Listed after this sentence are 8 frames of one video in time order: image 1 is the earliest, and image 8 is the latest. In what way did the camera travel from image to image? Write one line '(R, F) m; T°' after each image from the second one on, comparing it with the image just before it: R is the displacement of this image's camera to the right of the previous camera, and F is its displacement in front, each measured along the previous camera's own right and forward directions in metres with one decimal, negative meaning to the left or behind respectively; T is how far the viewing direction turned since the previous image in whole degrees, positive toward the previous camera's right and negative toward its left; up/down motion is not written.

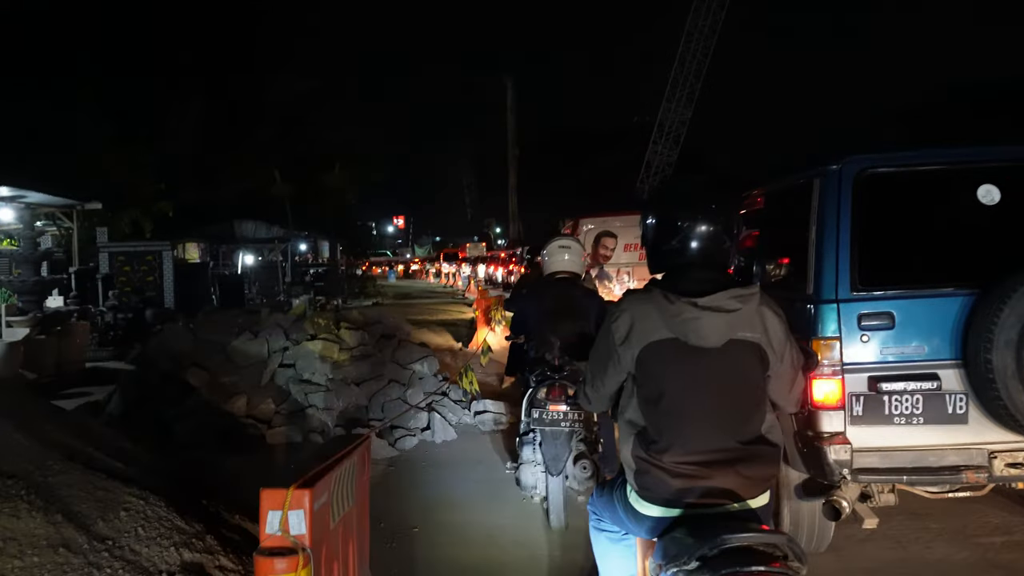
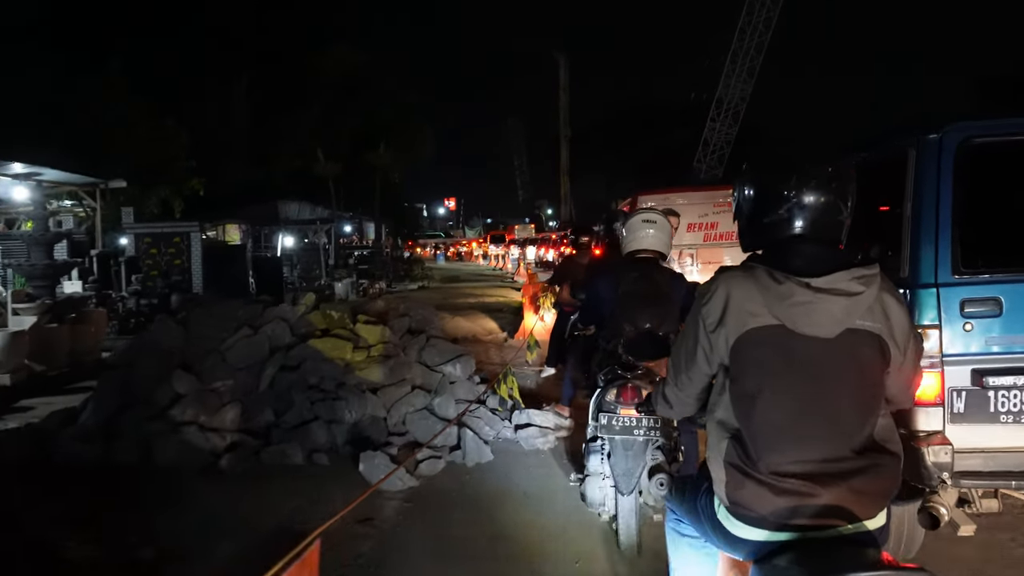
(0.0, +1.1) m; -3°
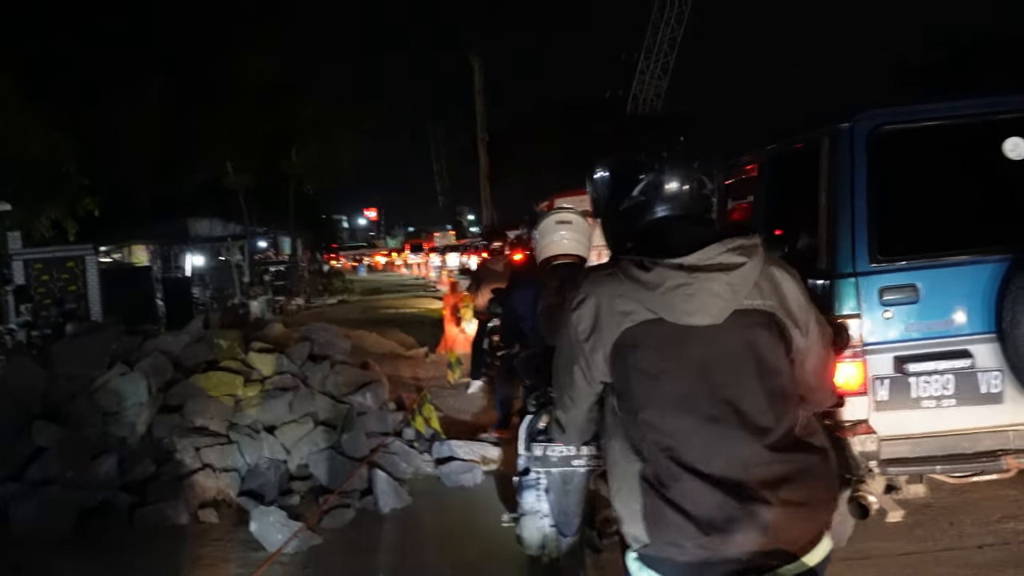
(+0.1, +0.6) m; +4°
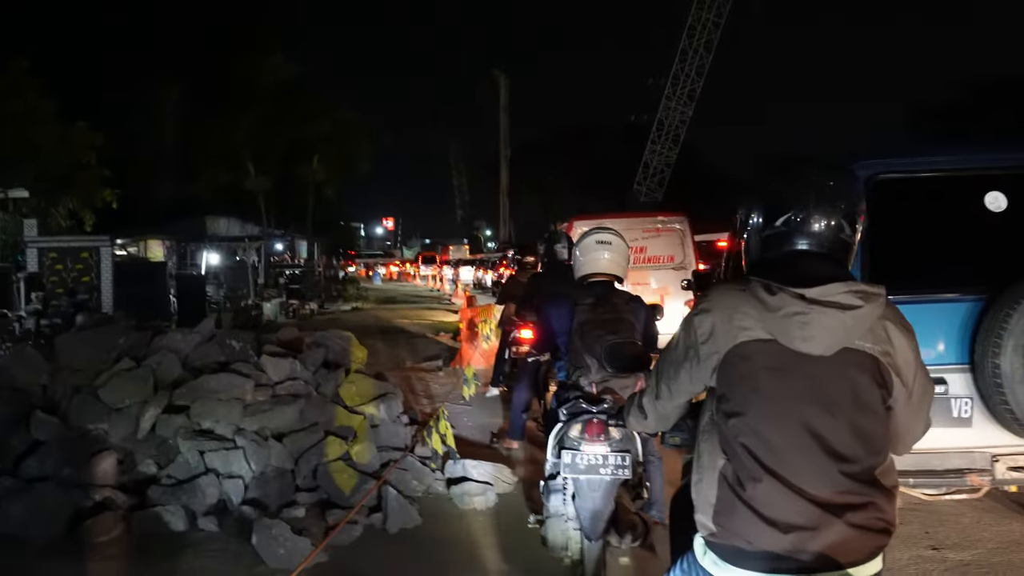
(-0.1, +0.2) m; -1°
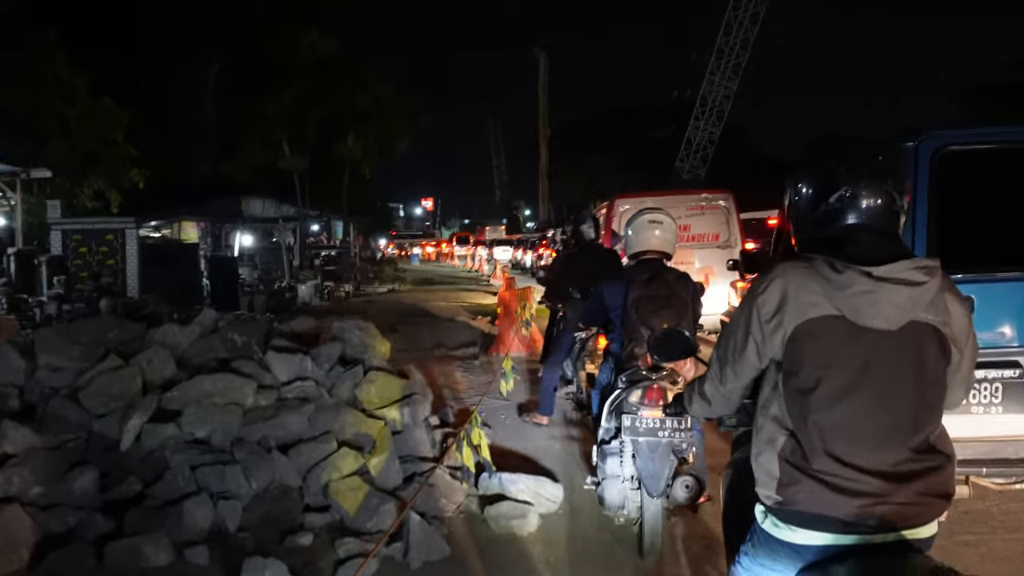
(0.0, +0.6) m; -2°
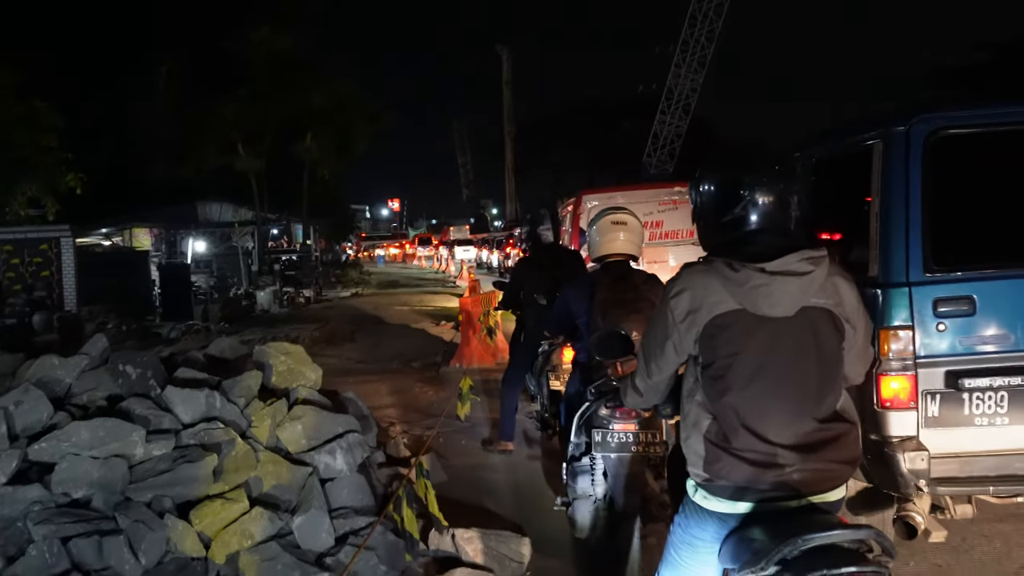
(+0.1, +0.7) m; +2°
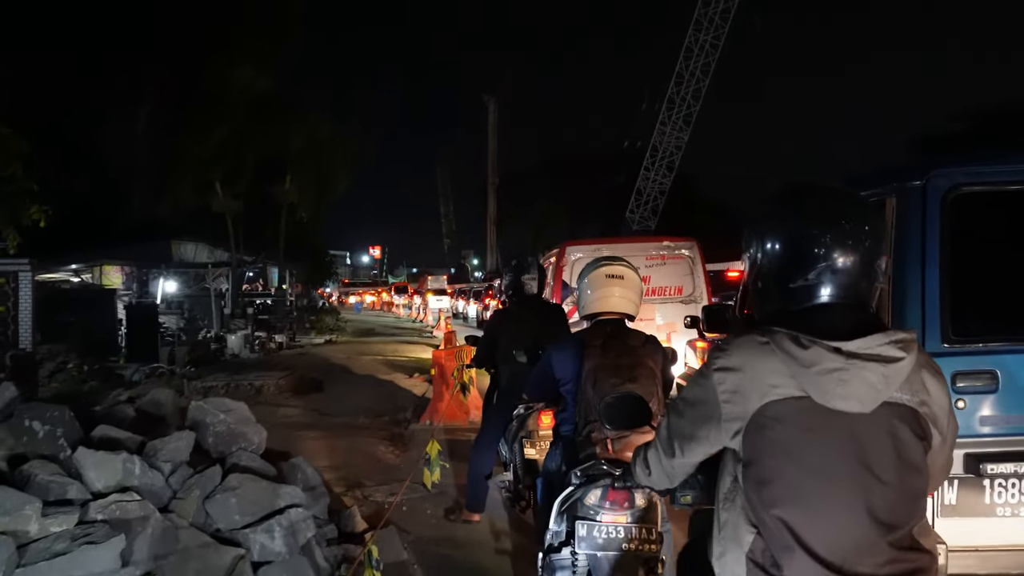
(0.0, +0.4) m; +1°
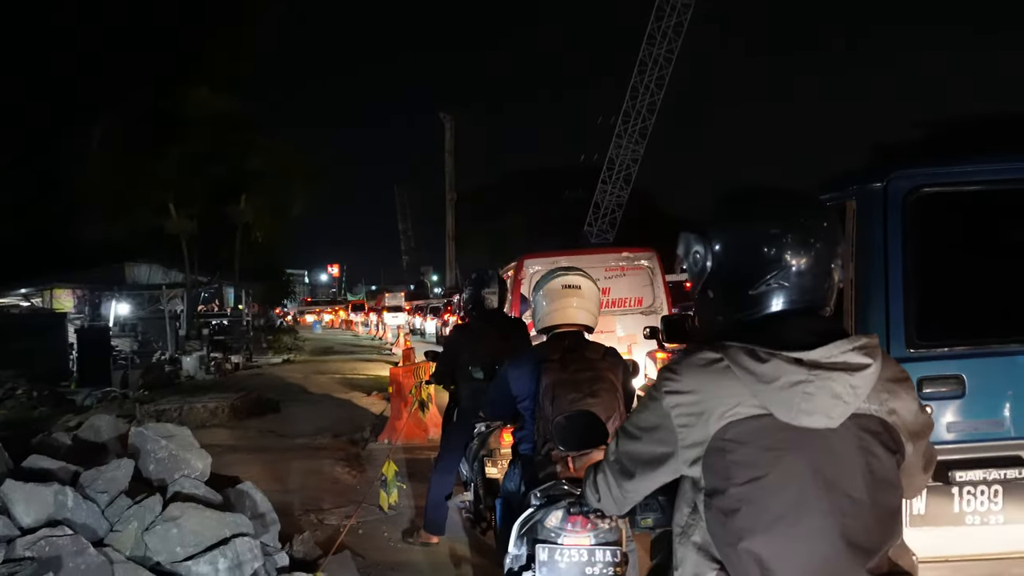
(0.0, +0.1) m; +2°
